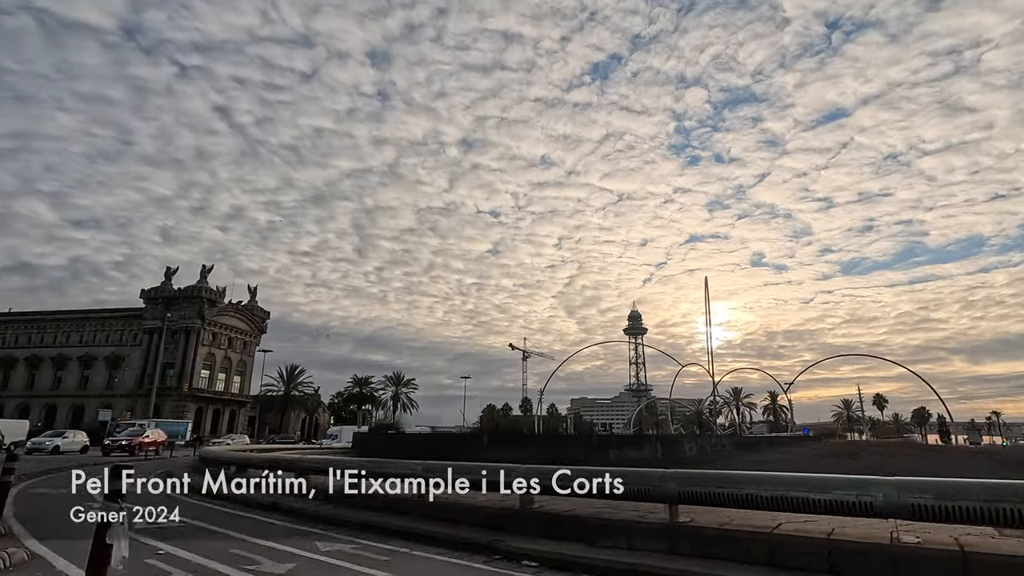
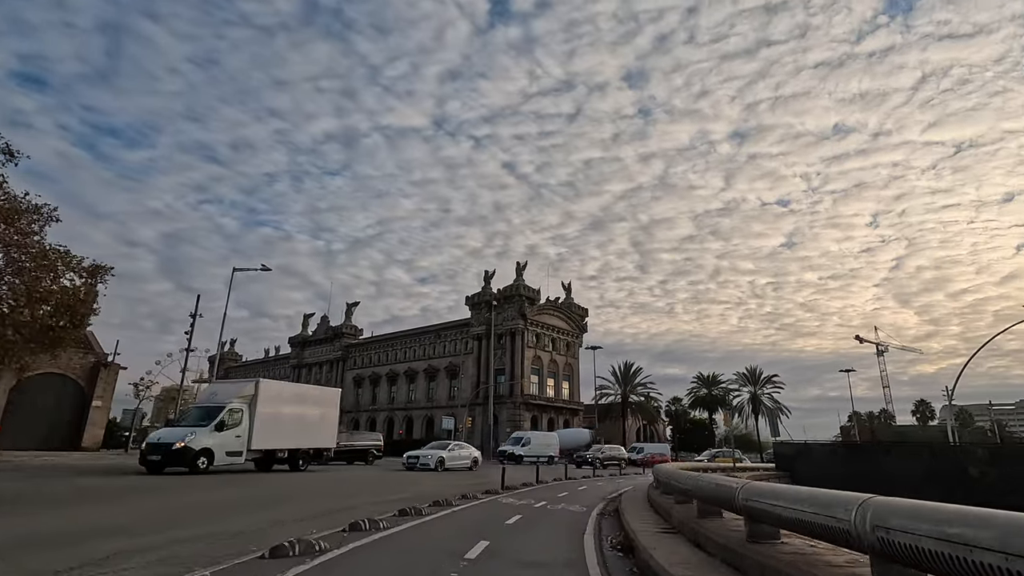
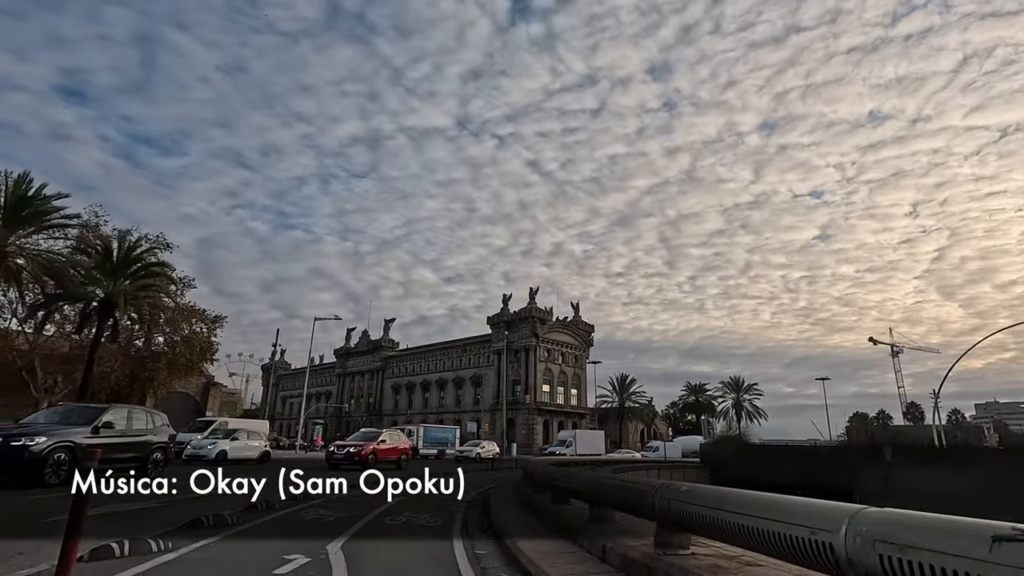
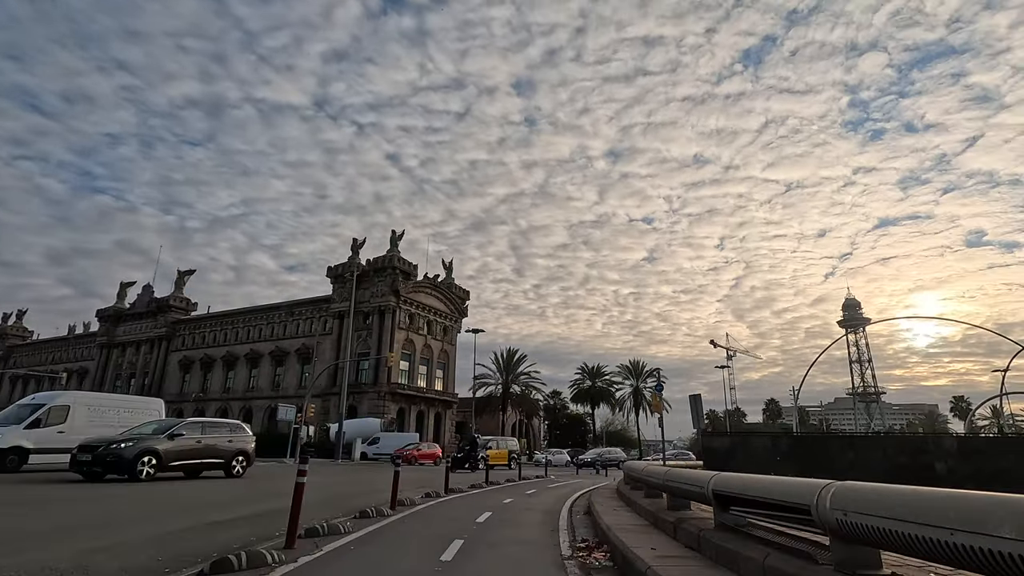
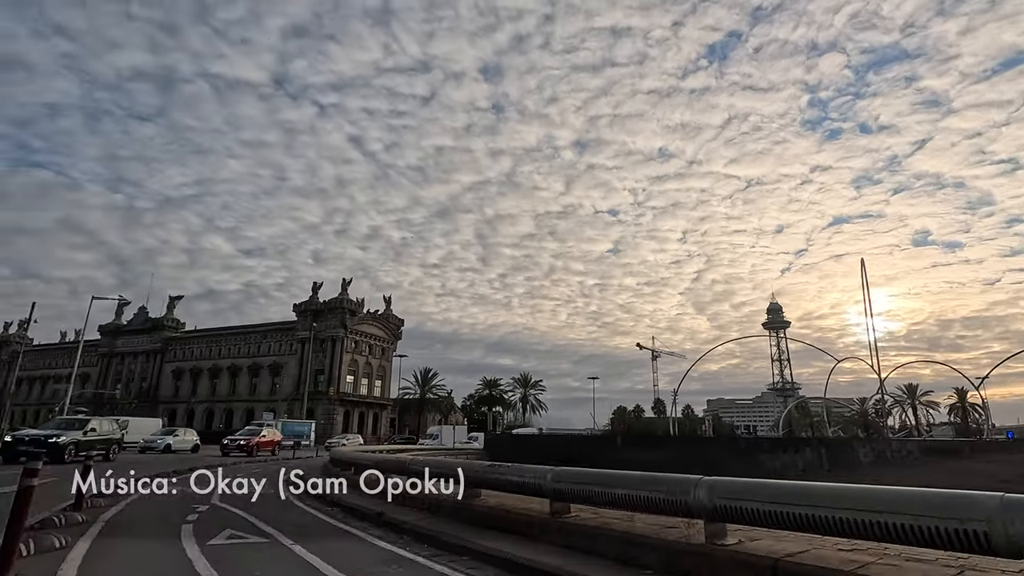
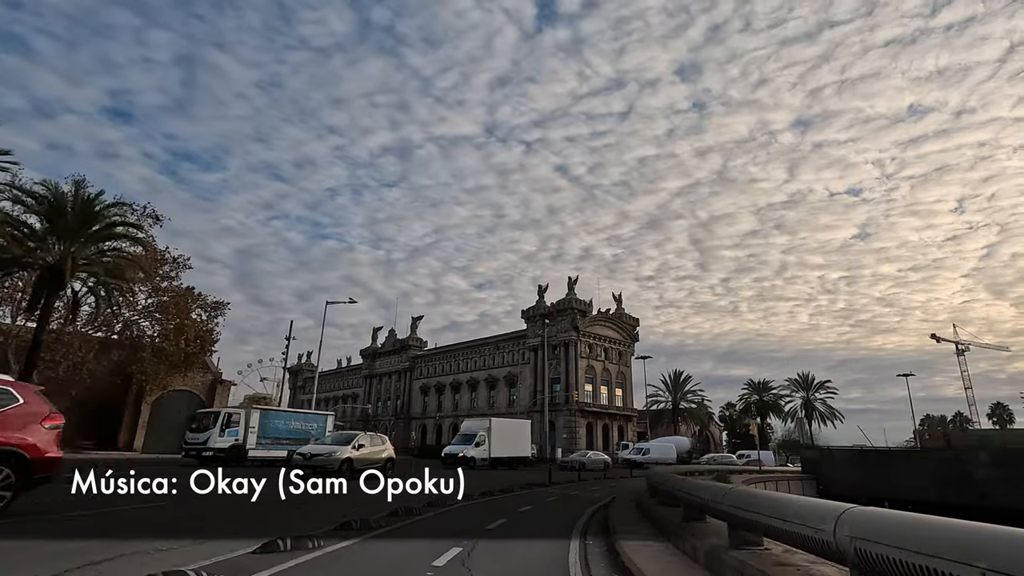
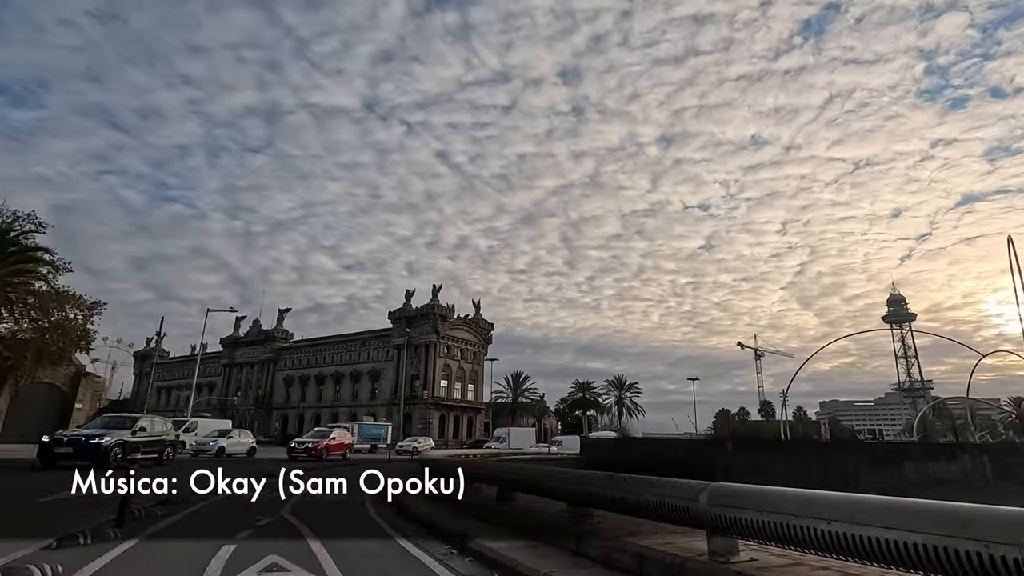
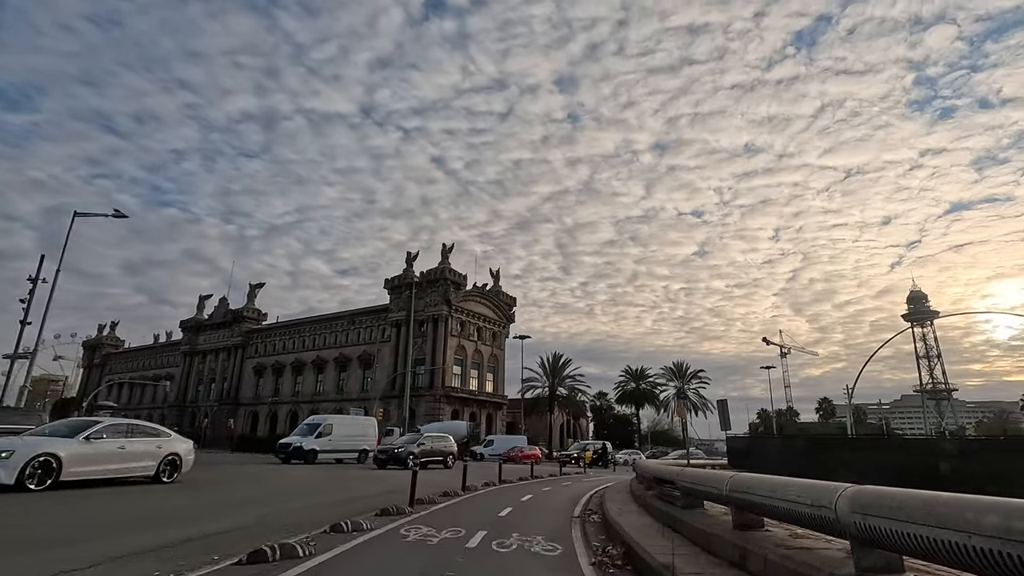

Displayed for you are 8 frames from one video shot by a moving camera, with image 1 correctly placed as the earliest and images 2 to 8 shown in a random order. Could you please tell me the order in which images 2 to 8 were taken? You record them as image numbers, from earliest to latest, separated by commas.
5, 7, 3, 6, 2, 8, 4
